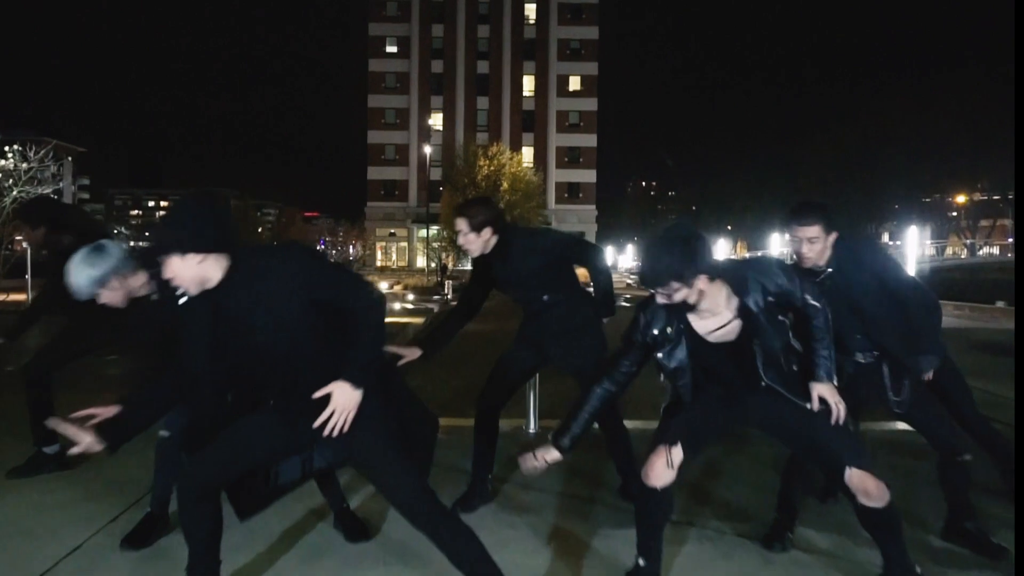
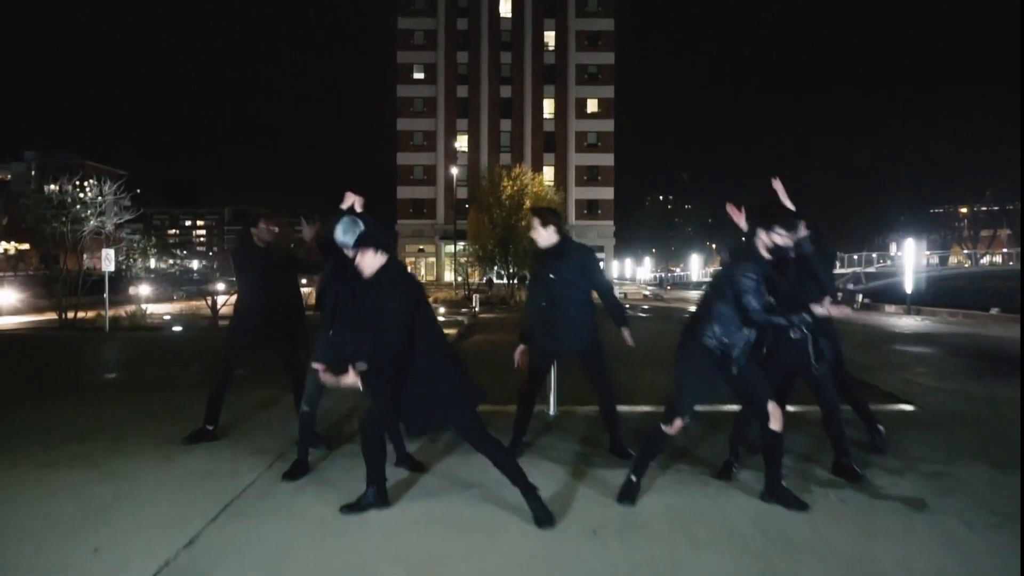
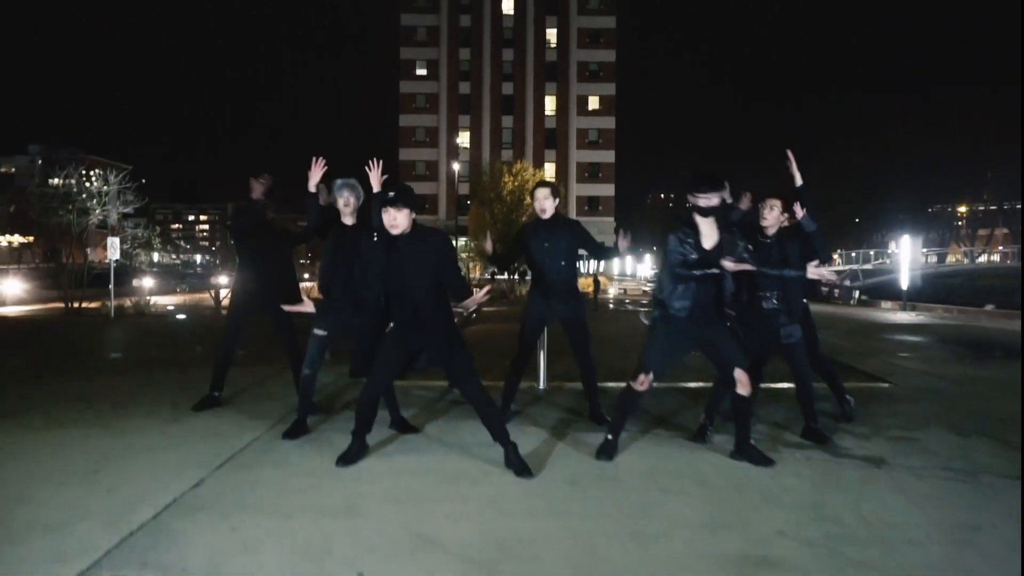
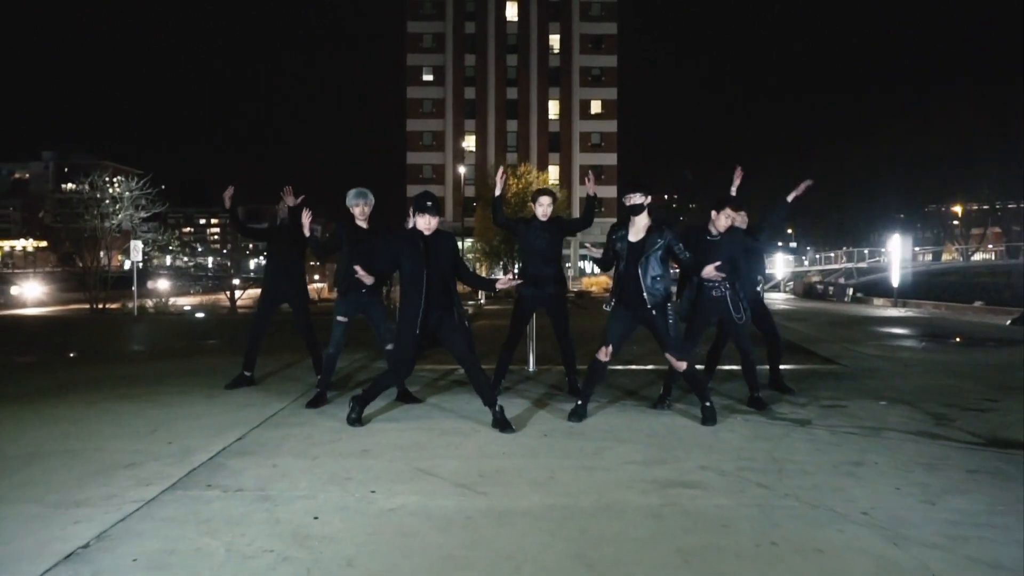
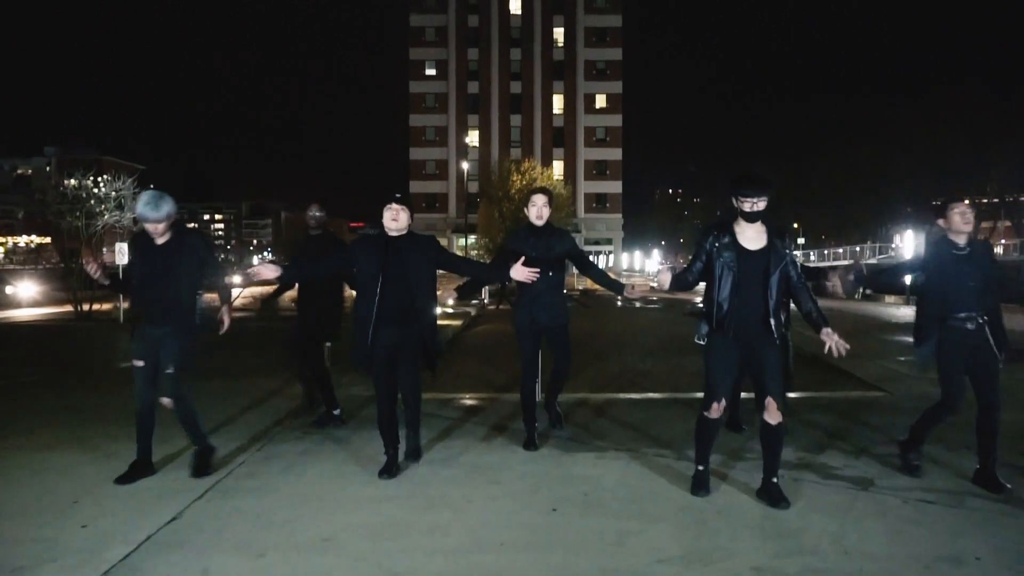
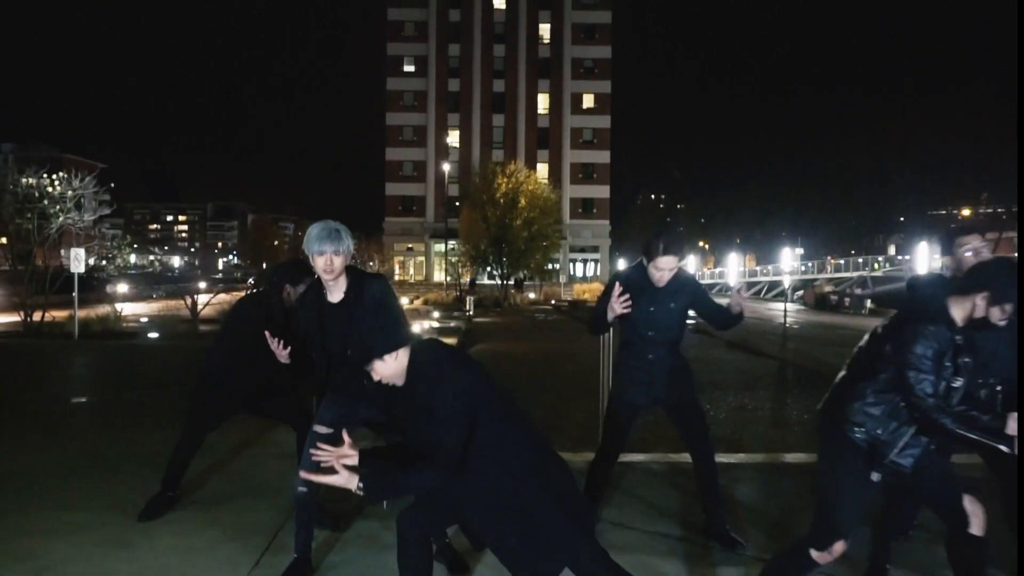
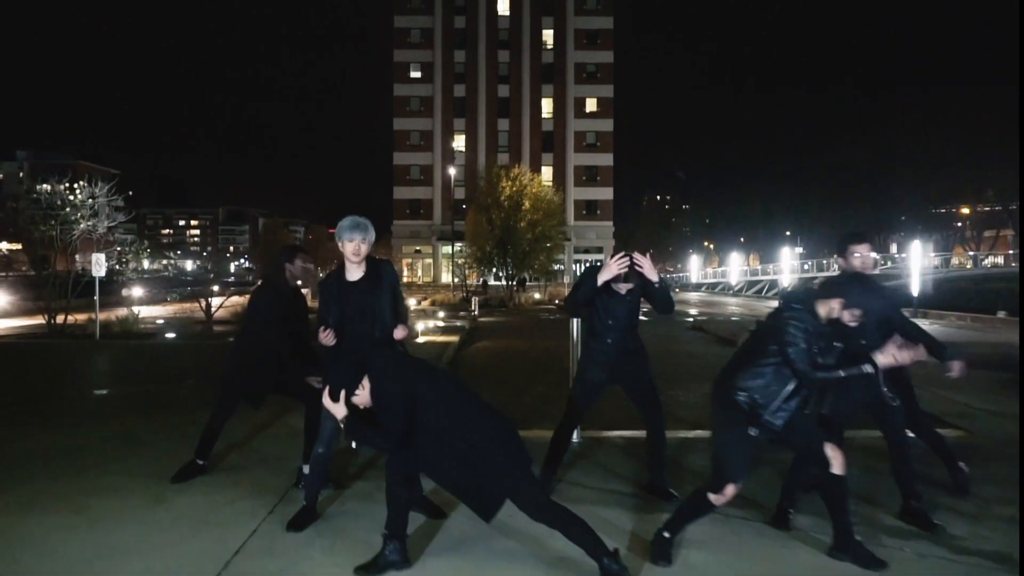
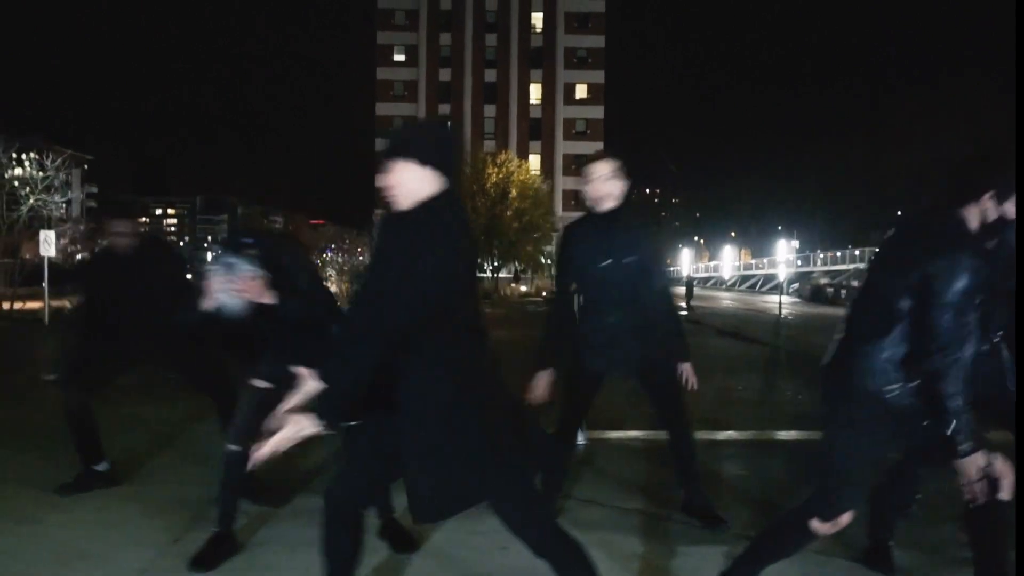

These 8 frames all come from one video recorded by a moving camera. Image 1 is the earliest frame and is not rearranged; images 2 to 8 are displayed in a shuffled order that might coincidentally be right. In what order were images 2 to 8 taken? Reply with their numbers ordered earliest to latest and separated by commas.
8, 6, 7, 2, 3, 4, 5
